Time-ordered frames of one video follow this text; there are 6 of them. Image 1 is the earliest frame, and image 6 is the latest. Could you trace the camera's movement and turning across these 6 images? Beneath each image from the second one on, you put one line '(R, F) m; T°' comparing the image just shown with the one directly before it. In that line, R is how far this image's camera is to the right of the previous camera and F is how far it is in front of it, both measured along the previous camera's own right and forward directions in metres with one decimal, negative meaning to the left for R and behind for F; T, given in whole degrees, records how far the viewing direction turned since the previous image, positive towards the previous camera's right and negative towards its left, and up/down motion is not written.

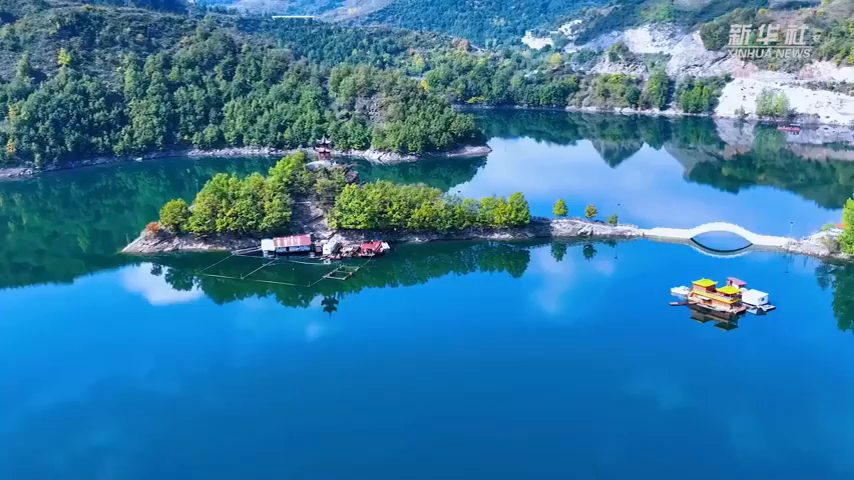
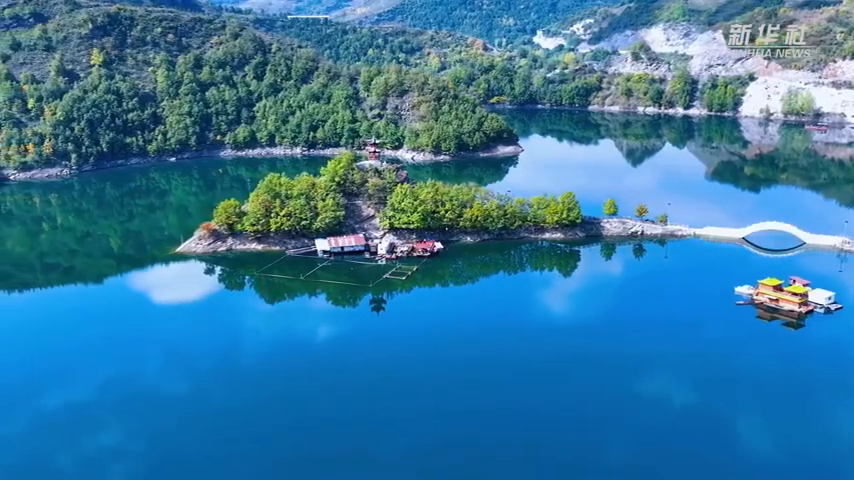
(-2.8, +0.1) m; 0°
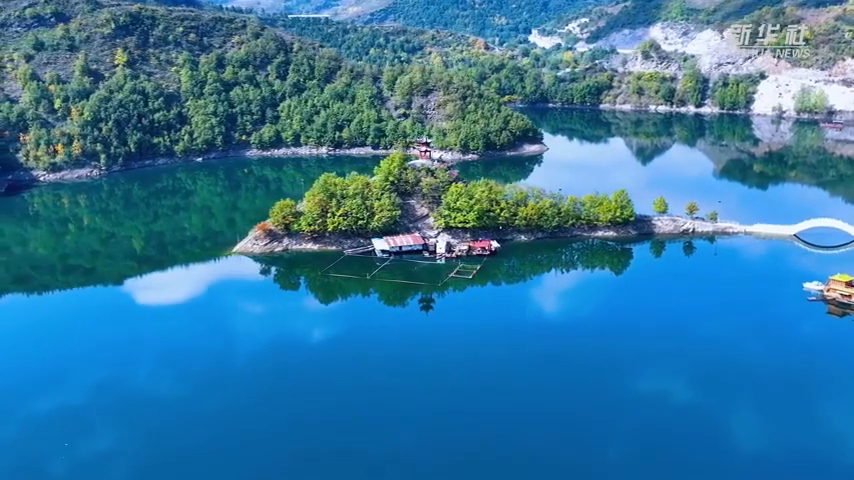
(-3.8, 0.0) m; +1°
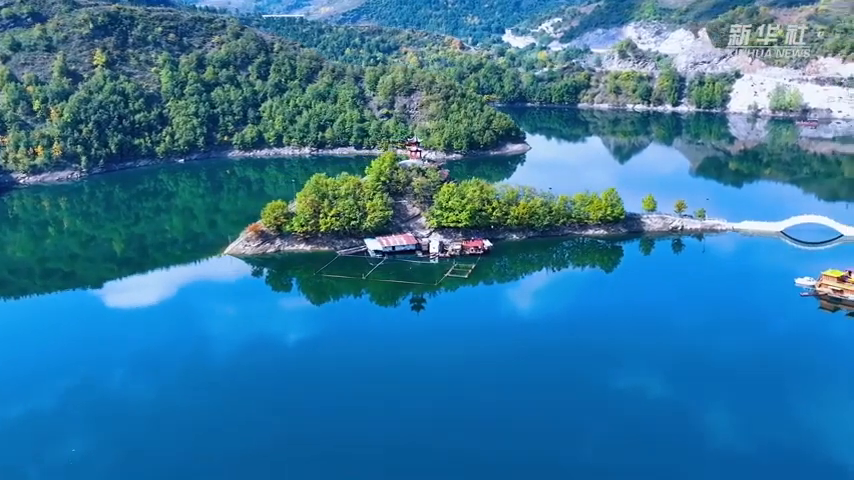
(-1.0, 0.0) m; +2°
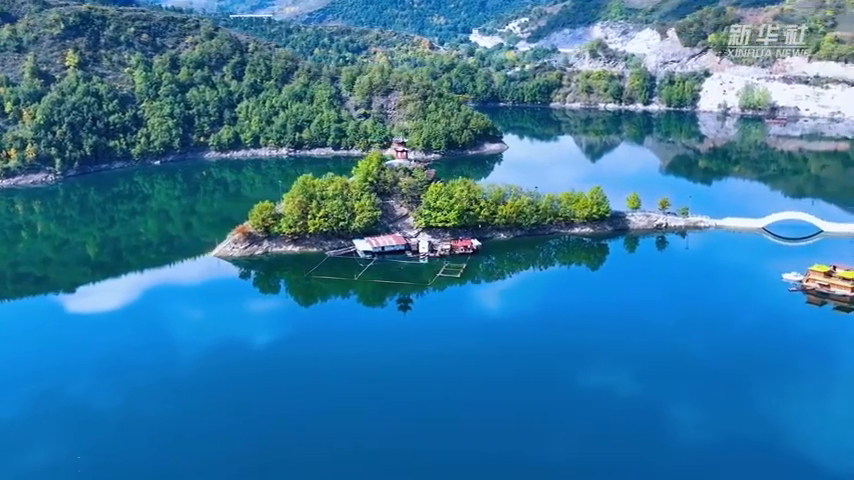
(-1.2, 0.0) m; +3°
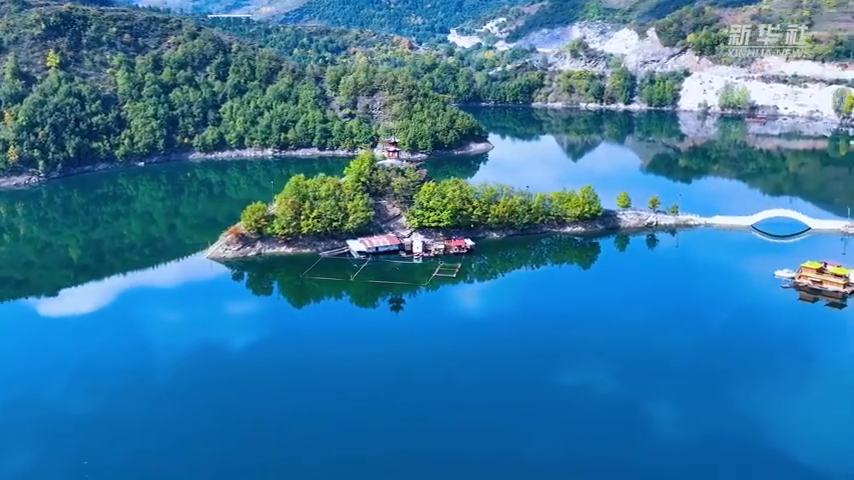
(-0.8, 0.0) m; +2°
